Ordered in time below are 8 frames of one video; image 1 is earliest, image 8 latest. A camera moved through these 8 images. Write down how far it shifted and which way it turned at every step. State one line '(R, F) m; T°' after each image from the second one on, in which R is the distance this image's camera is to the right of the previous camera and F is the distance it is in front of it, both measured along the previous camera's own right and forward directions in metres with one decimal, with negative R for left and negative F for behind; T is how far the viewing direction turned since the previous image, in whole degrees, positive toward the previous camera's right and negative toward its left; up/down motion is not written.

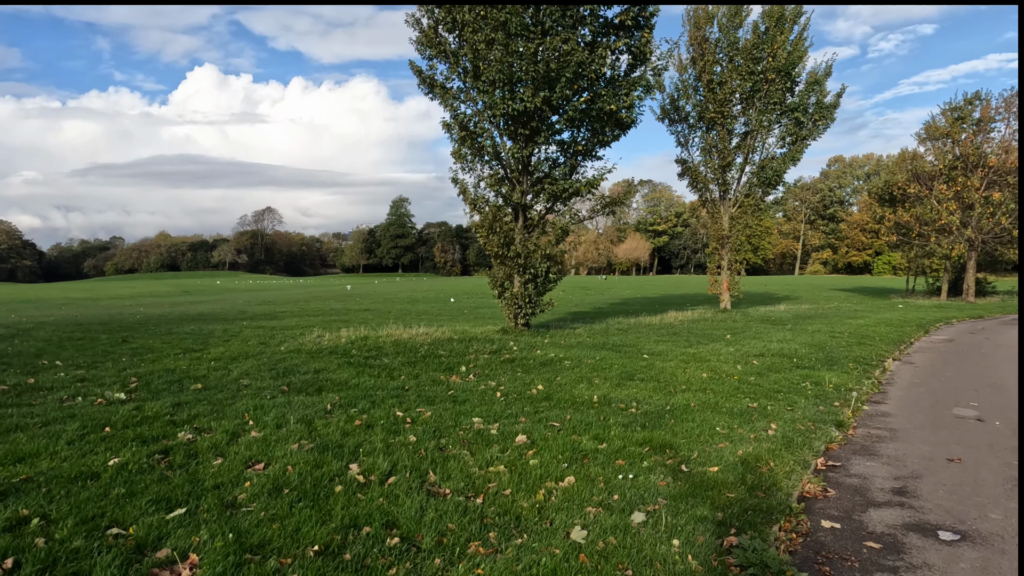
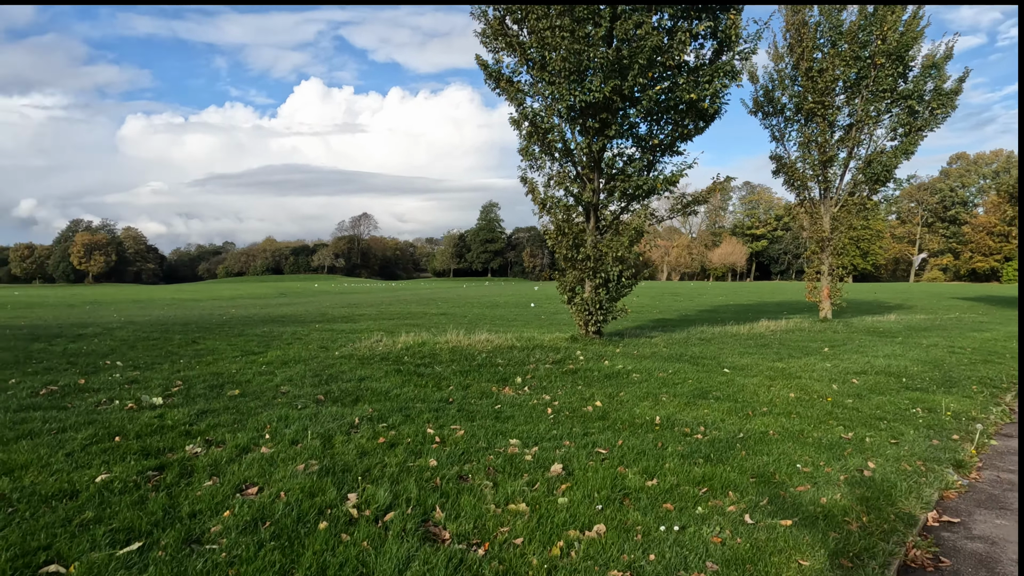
(+0.4, +0.8) m; -8°
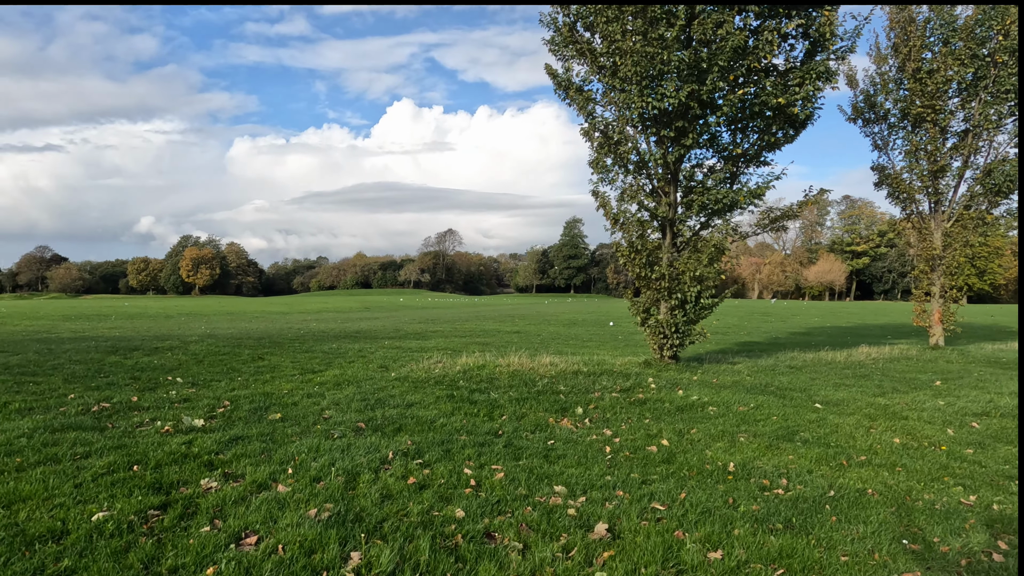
(+0.3, +0.7) m; -7°
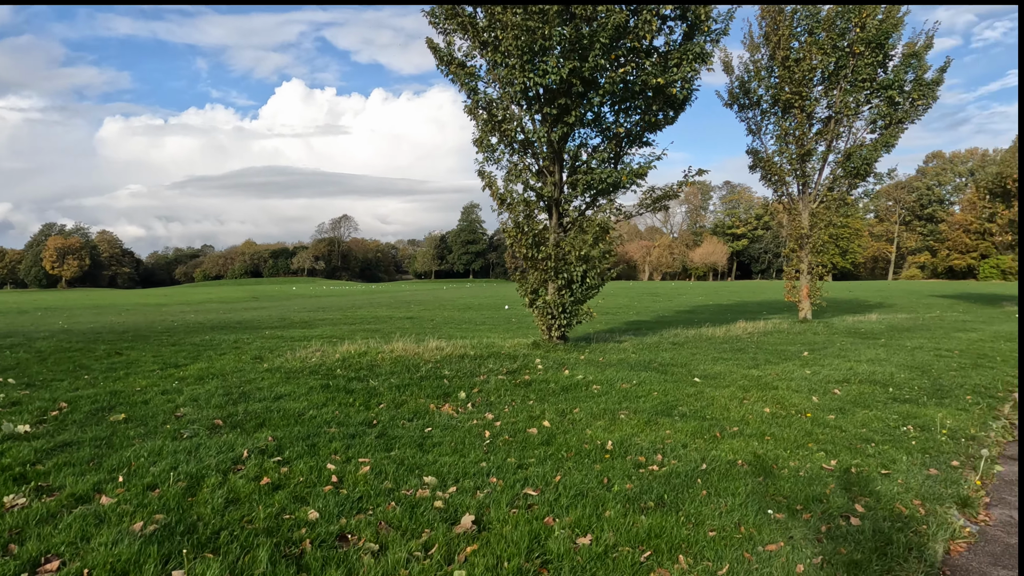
(+0.3, +0.3) m; +9°
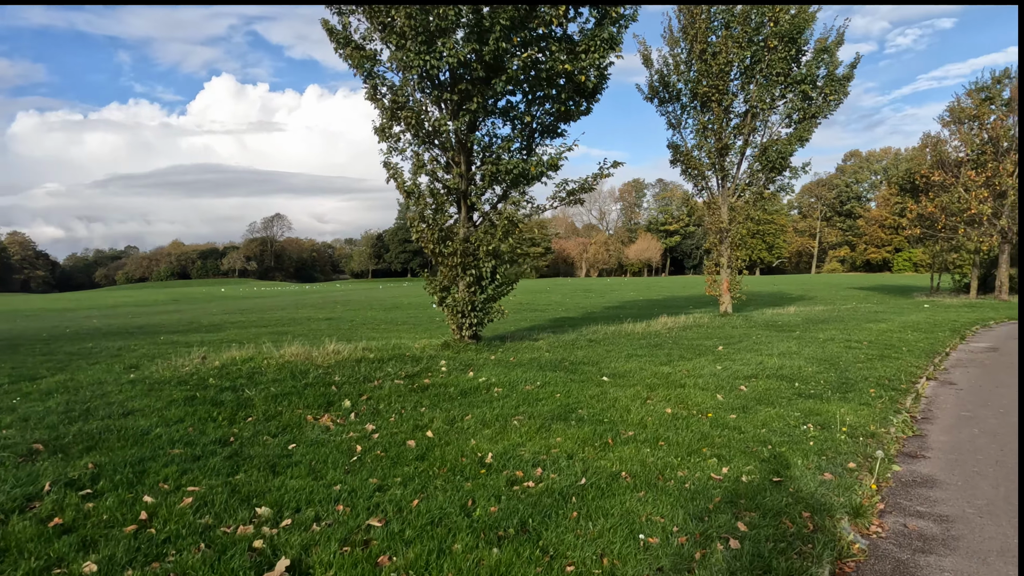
(+0.6, +0.6) m; +5°
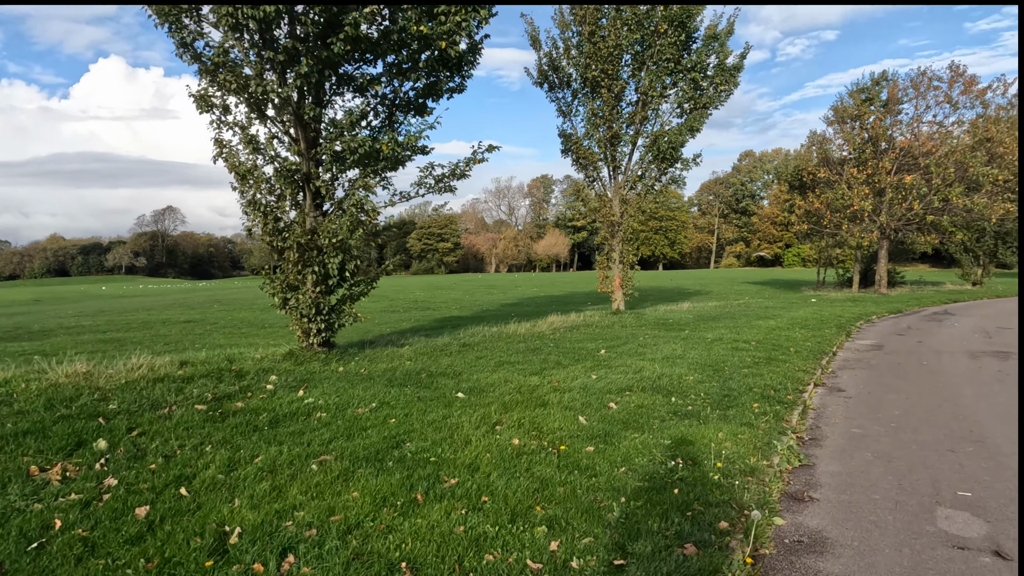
(+0.9, +1.4) m; +8°
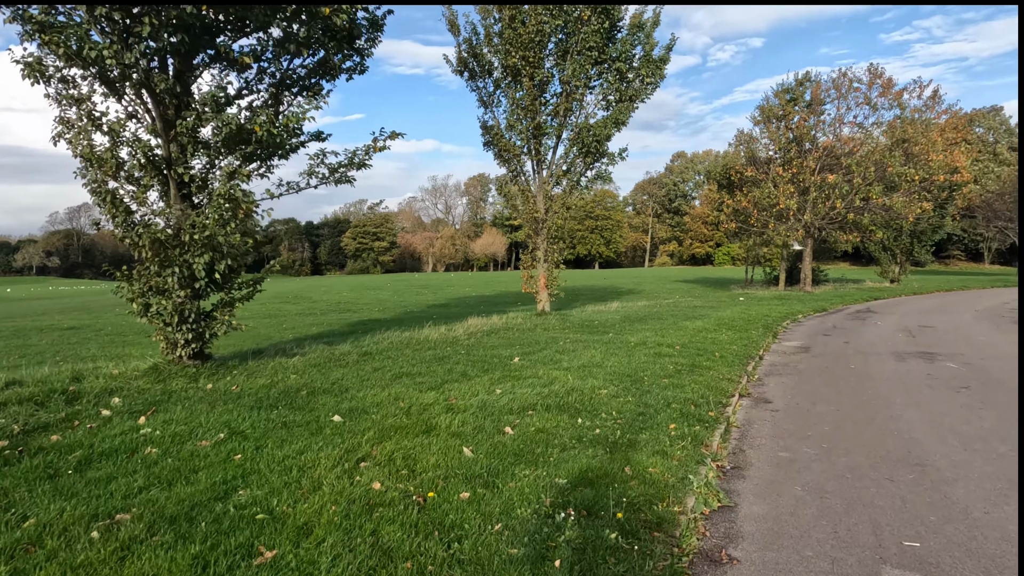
(+0.5, +1.0) m; +5°
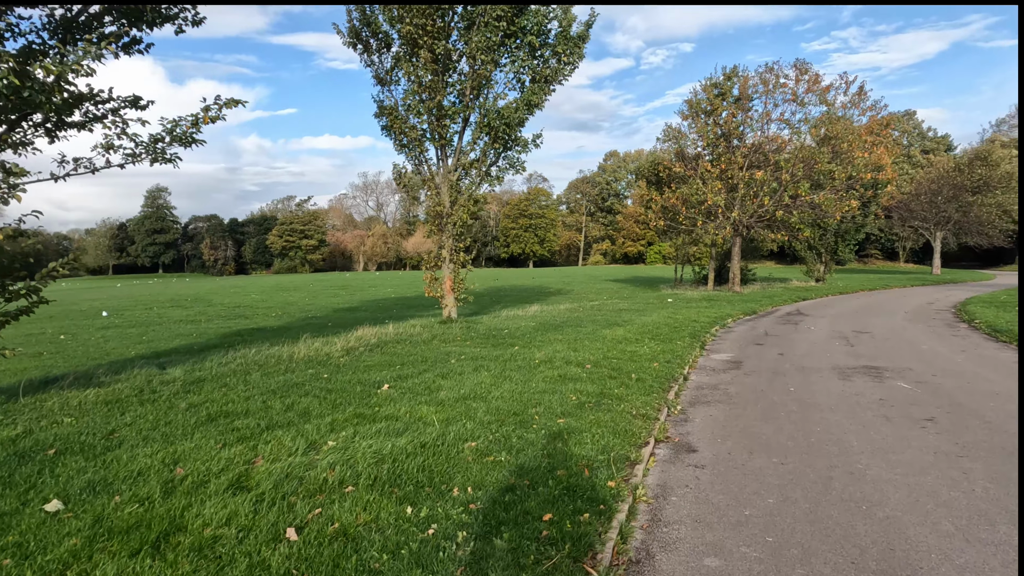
(+0.8, +2.0) m; +5°
